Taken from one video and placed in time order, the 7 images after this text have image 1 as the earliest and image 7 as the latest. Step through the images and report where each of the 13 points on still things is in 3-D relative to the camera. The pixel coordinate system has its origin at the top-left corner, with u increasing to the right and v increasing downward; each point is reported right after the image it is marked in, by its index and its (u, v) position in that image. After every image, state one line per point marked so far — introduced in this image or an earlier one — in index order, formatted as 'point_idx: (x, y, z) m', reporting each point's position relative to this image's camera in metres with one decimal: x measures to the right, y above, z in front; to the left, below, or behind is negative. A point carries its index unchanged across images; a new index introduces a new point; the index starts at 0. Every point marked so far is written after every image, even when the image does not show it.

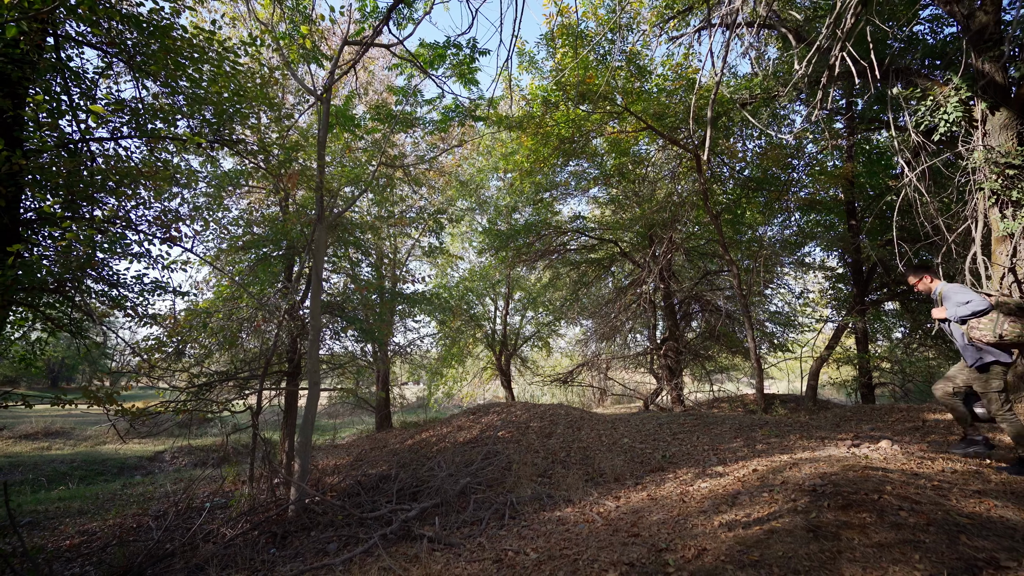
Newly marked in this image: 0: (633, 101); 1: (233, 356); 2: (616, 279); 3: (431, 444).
0: (+2.4, +3.8, +9.9) m
1: (-4.6, -1.1, +8.5) m
2: (+2.6, +0.3, +12.7) m
3: (-1.4, -2.6, +8.3) m
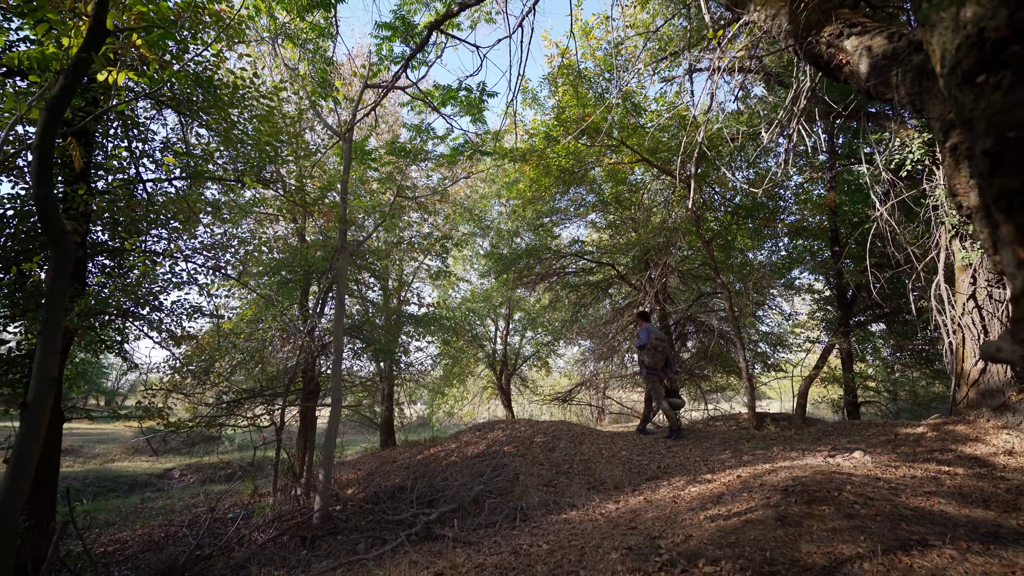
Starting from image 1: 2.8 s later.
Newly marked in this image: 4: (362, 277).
0: (+2.5, +3.3, +10.7) m
1: (-4.5, -1.5, +9.0) m
2: (+2.7, -0.3, +13.4) m
3: (-1.3, -3.0, +8.8) m
4: (-3.5, +0.3, +11.7) m
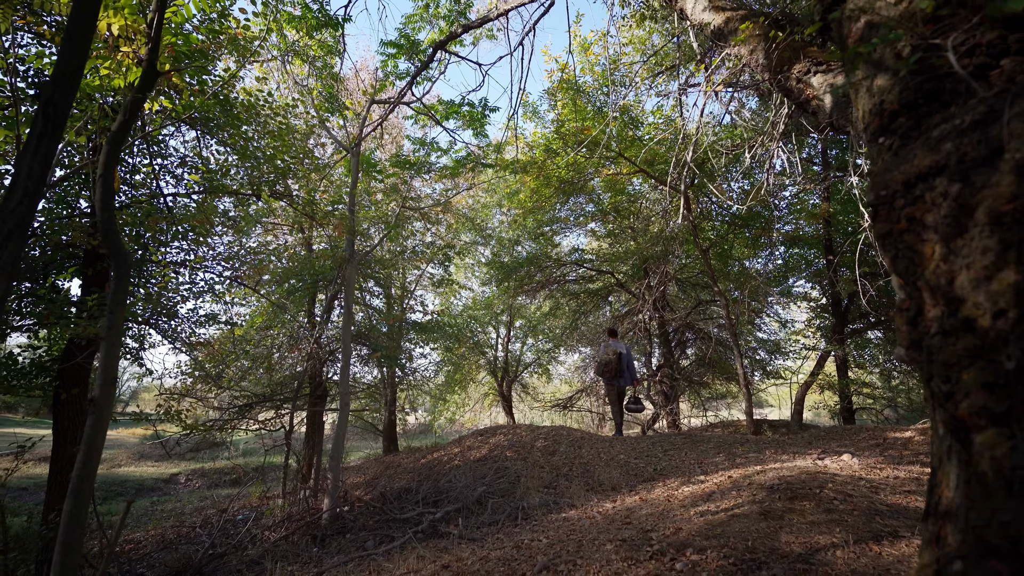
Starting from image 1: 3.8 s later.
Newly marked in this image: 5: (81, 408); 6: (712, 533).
0: (+2.5, +3.1, +11.0) m
1: (-4.5, -1.7, +9.3) m
2: (+2.7, -0.5, +13.7) m
3: (-1.2, -3.1, +9.1) m
4: (-3.4, +0.1, +12.0) m
5: (-5.8, -1.6, +6.9) m
6: (+1.4, -1.8, +3.6) m
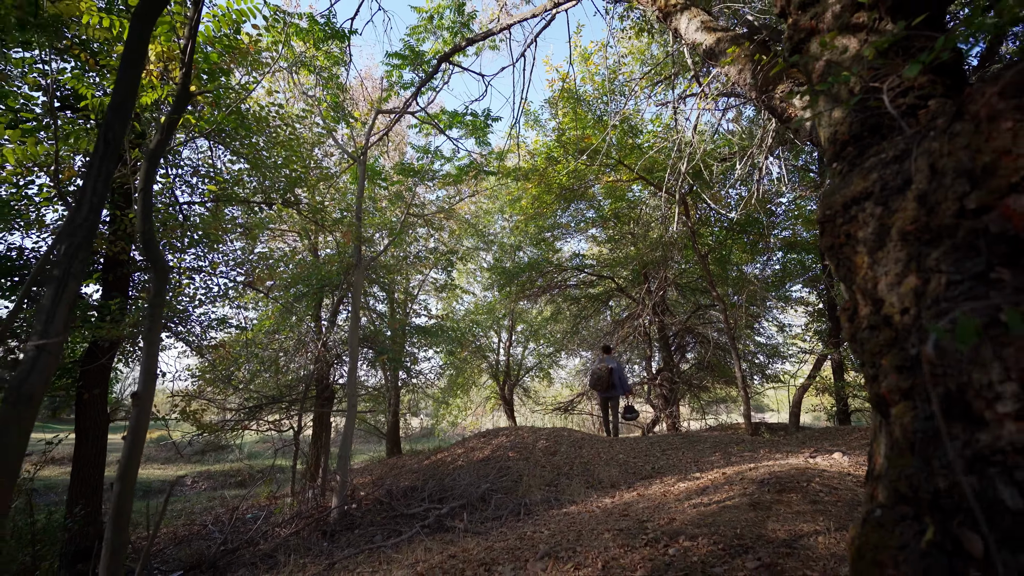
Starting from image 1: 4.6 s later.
0: (+2.6, +3.0, +11.3) m
1: (-4.4, -1.8, +9.5) m
2: (+2.8, -0.7, +13.9) m
3: (-1.2, -3.2, +9.3) m
4: (-3.4, 0.0, +12.2) m
5: (-5.8, -1.7, +7.1) m
6: (+1.5, -1.8, +3.8) m
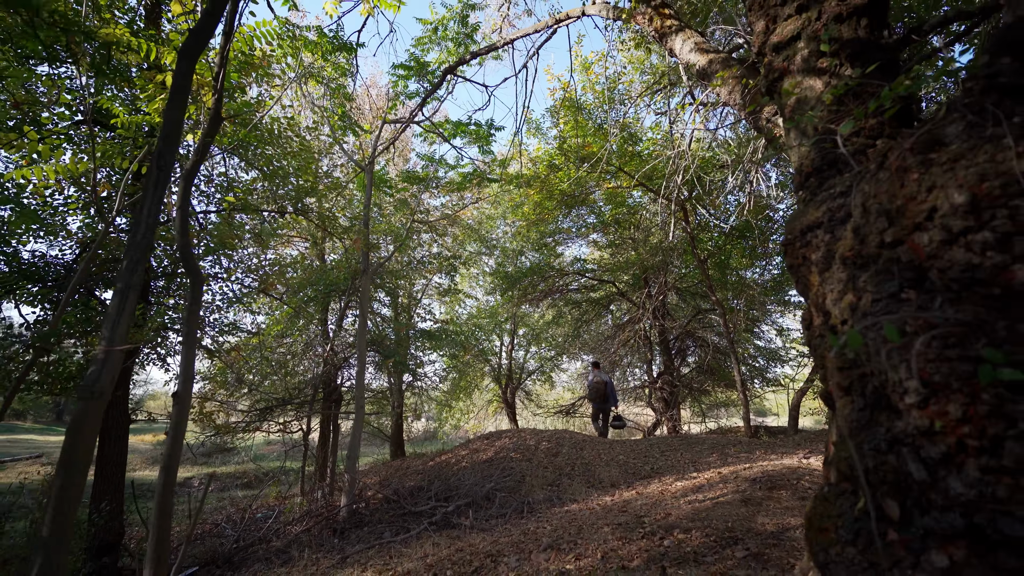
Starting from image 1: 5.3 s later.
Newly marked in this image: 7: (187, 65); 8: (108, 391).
0: (+2.6, +2.9, +11.5) m
1: (-4.4, -1.9, +9.8) m
2: (+2.8, -0.8, +14.1) m
3: (-1.1, -3.3, +9.5) m
4: (-3.3, -0.2, +12.5) m
5: (-5.7, -1.8, +7.4) m
6: (+1.5, -1.8, +4.1) m
7: (-1.7, +1.1, +2.6) m
8: (-1.7, -0.4, +2.1) m
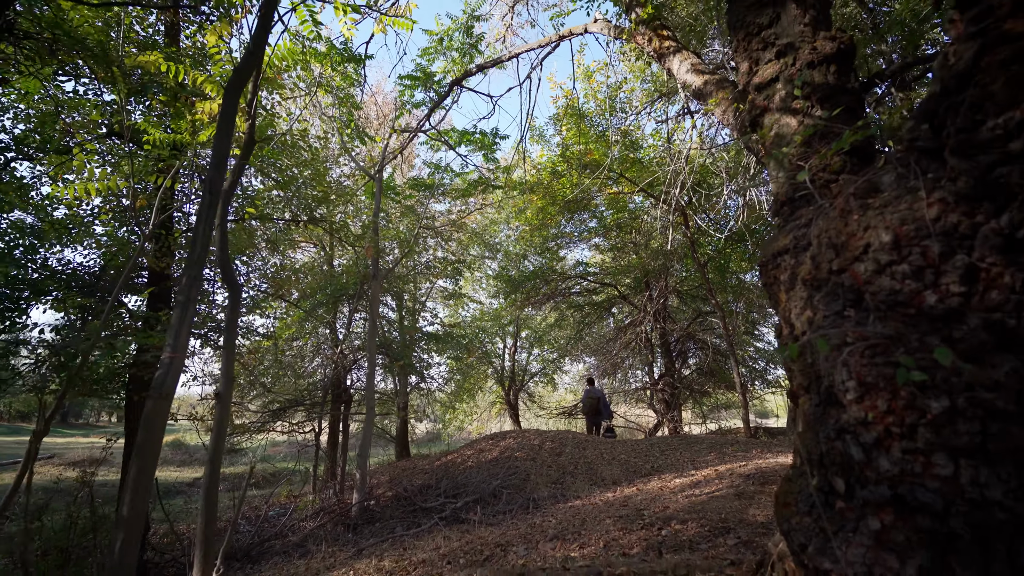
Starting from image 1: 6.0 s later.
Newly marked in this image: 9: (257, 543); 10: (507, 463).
0: (+2.7, +2.8, +11.8) m
1: (-4.3, -2.0, +10.1) m
2: (+3.0, -0.9, +14.4) m
3: (-1.1, -3.4, +9.8) m
4: (-3.2, -0.3, +12.8) m
5: (-5.7, -1.9, +7.7) m
6: (+1.6, -1.9, +4.3) m
7: (-1.6, +1.1, +2.9) m
8: (-1.6, -0.5, +2.4) m
9: (-3.4, -3.4, +6.7) m
10: (-0.1, -3.0, +8.6) m
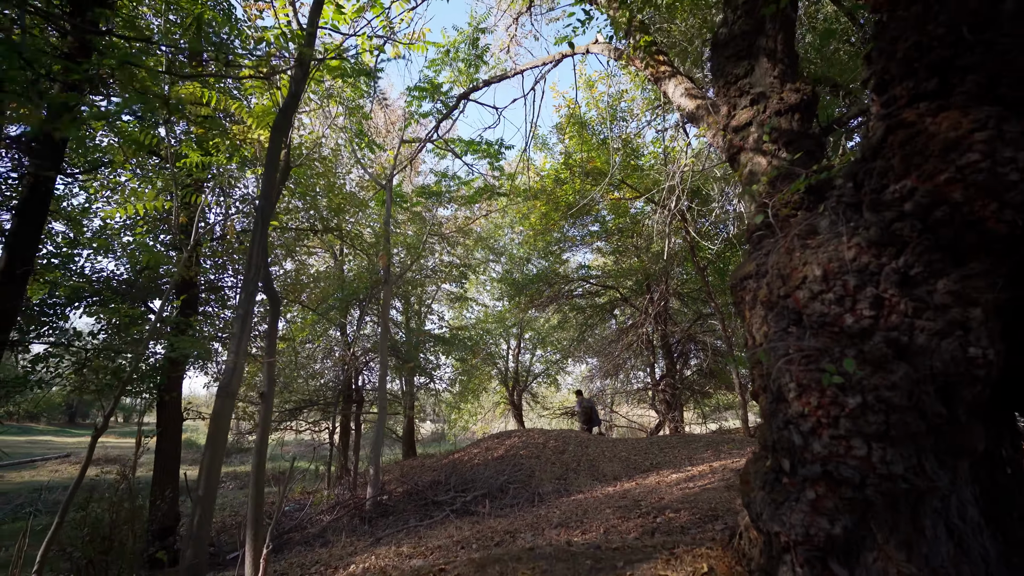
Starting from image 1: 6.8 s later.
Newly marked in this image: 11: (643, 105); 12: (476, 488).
0: (+2.8, +2.7, +12.2) m
1: (-4.2, -2.1, +10.5) m
2: (+3.1, -1.0, +14.8) m
3: (-1.0, -3.5, +10.2) m
4: (-3.1, -0.4, +13.2) m
5: (-5.6, -2.0, +8.1) m
6: (+1.6, -2.0, +4.7) m
7: (-1.5, +1.0, +3.3) m
8: (-1.6, -0.6, +2.8) m
9: (-3.3, -3.5, +7.2) m
10: (0.0, -3.1, +9.0) m
11: (+2.4, +3.3, +9.4) m
12: (-0.5, -3.0, +7.5) m
